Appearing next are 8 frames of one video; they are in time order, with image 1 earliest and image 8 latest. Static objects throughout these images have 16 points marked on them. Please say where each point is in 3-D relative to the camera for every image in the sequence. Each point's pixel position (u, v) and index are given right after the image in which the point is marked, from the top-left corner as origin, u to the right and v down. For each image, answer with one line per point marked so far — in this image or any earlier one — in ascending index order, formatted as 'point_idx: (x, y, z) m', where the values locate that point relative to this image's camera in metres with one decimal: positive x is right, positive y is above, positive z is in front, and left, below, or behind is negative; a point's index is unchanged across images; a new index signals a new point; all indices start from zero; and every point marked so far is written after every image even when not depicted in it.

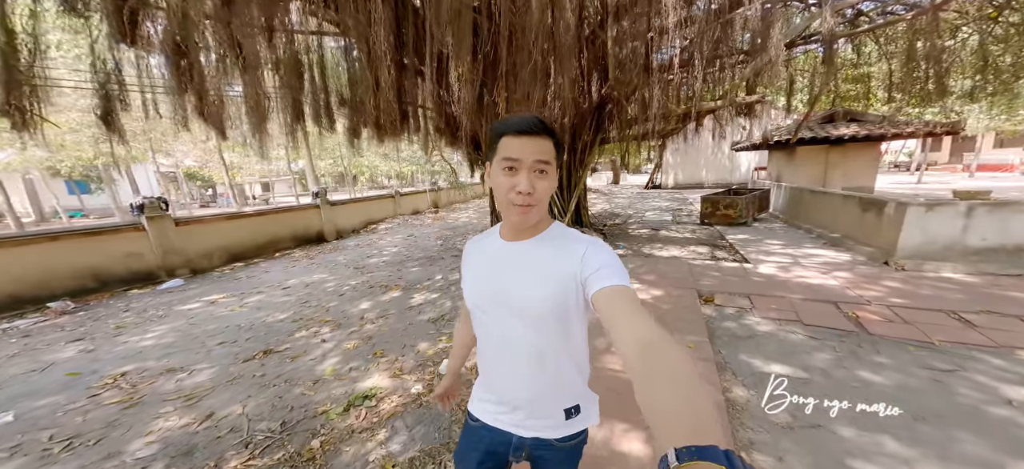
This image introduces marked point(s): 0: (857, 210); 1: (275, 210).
0: (+4.7, +0.3, +4.4) m
1: (-4.8, +0.5, +6.6) m
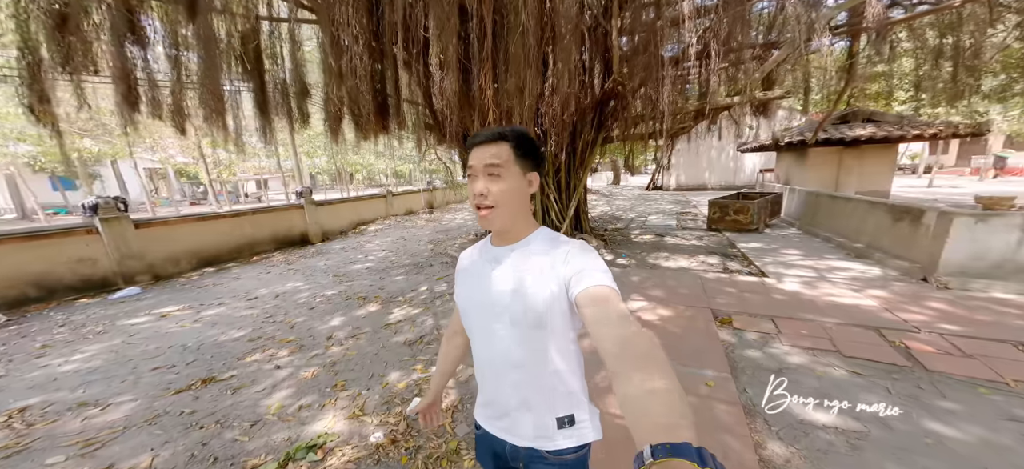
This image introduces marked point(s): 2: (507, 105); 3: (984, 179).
0: (+4.6, +0.2, +4.0) m
1: (-4.9, +0.4, +6.1) m
2: (-0.1, +1.3, +3.3) m
3: (+22.7, +2.7, +15.5) m
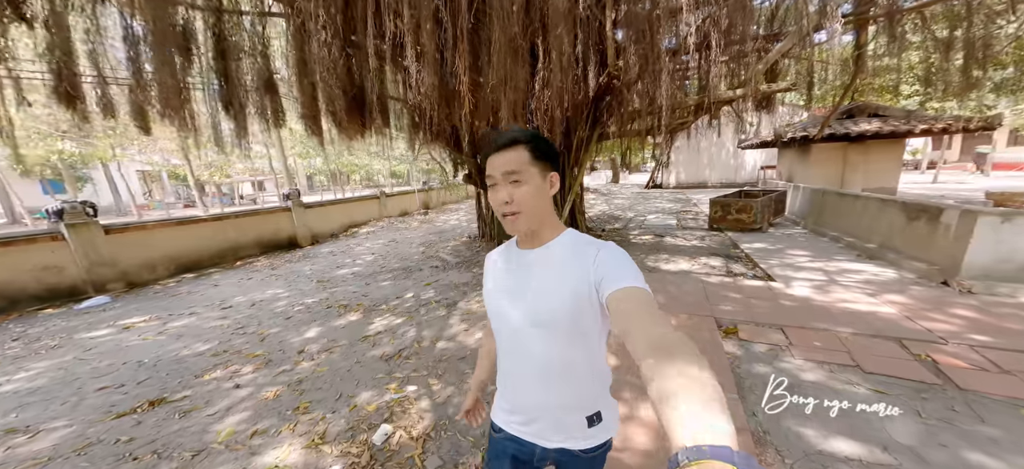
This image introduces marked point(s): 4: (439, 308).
0: (+4.5, +0.2, +3.7) m
1: (-5.0, +0.4, +5.9) m
2: (-0.2, +1.3, +3.1) m
3: (+22.5, +2.8, +15.2) m
4: (-0.8, -0.8, +3.6) m
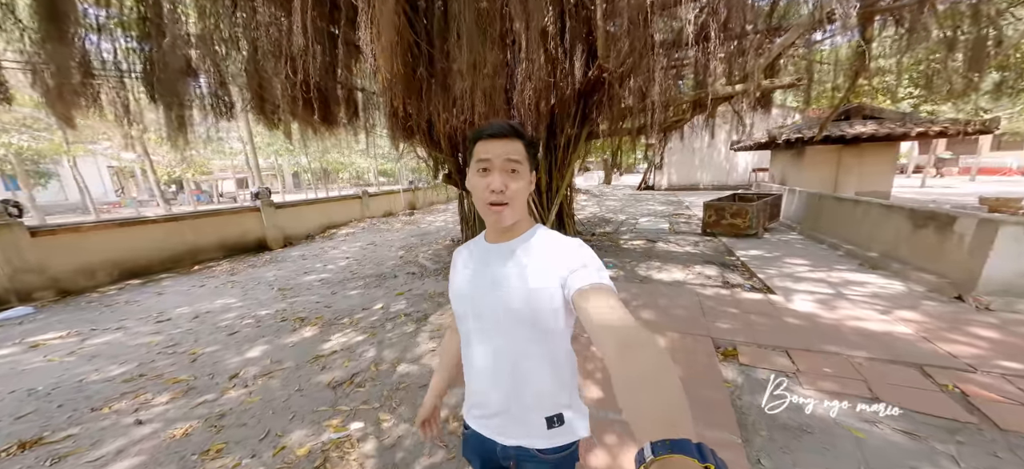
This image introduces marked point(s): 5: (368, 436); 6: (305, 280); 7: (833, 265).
0: (+4.2, +0.1, +3.5) m
1: (-5.3, +0.3, +5.5) m
2: (-0.5, +1.2, +2.7) m
3: (+22.1, +2.6, +15.4) m
4: (-1.1, -0.9, +3.2) m
5: (-0.8, -1.2, +1.8) m
6: (-2.9, -0.6, +4.5) m
7: (+3.9, -0.4, +3.9) m
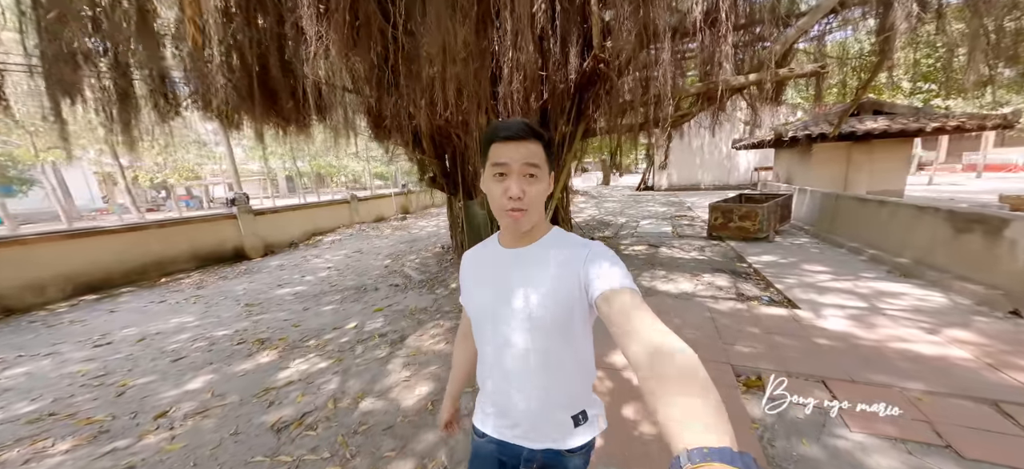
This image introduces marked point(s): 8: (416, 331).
0: (+4.1, 0.0, +3.1) m
1: (-5.4, +0.2, +5.1) m
2: (-0.6, +1.2, +2.4) m
3: (+21.9, +2.7, +15.1) m
4: (-1.2, -1.0, +2.8) m
5: (-0.9, -1.2, +1.5) m
6: (-3.0, -0.8, +4.2) m
7: (+3.7, -0.4, +3.5) m
8: (-0.9, -0.9, +3.1) m
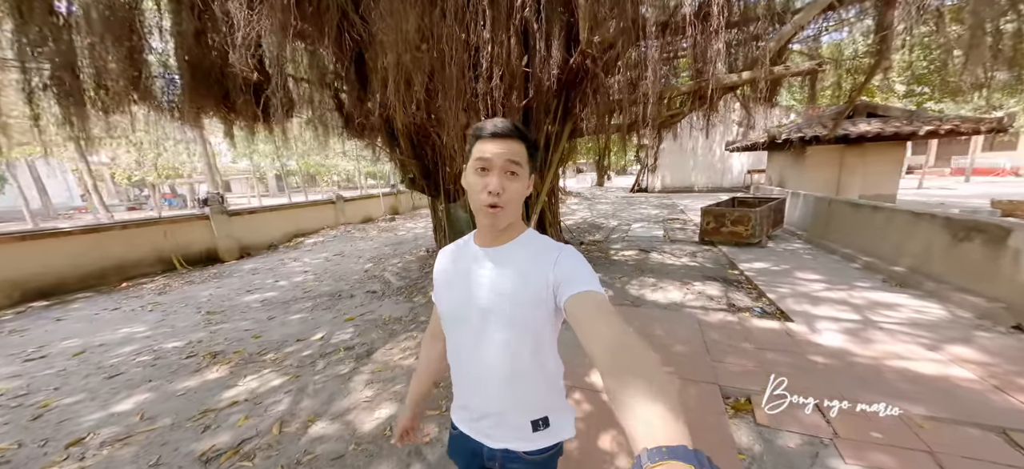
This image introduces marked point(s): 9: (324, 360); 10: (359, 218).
0: (+3.9, 0.0, +3.0) m
1: (-5.6, +0.1, +4.8) m
2: (-0.8, +1.1, +2.2) m
3: (+21.5, +2.5, +15.2) m
4: (-1.4, -1.0, +2.6) m
5: (-1.1, -1.3, +1.2) m
6: (-3.3, -0.8, +3.9) m
7: (+3.5, -0.5, +3.3) m
8: (-1.1, -1.0, +2.9) m
9: (-1.5, -1.0, +2.6) m
10: (-4.8, +0.5, +10.1) m
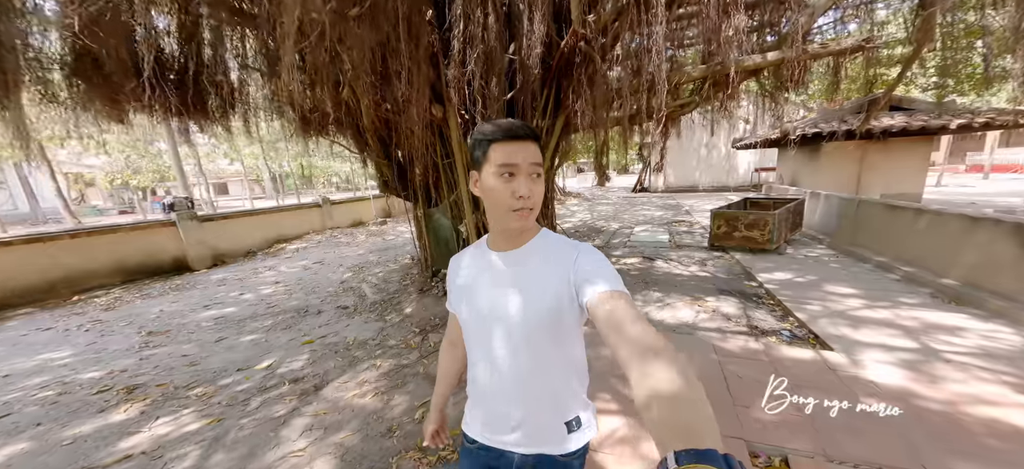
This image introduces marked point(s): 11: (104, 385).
0: (+3.8, -0.1, +2.5) m
1: (-5.8, 0.0, +4.4) m
2: (-0.9, +1.0, +1.7) m
3: (+21.5, +2.5, +14.5) m
4: (-1.5, -1.1, +2.2) m
5: (-1.3, -1.4, +0.8) m
6: (-3.4, -0.9, +3.5) m
7: (+3.4, -0.6, +2.8) m
8: (-1.3, -1.1, +2.4) m
9: (-1.7, -1.1, +2.2) m
10: (-4.9, +0.4, +9.7) m
11: (-2.9, -1.1, +2.3) m
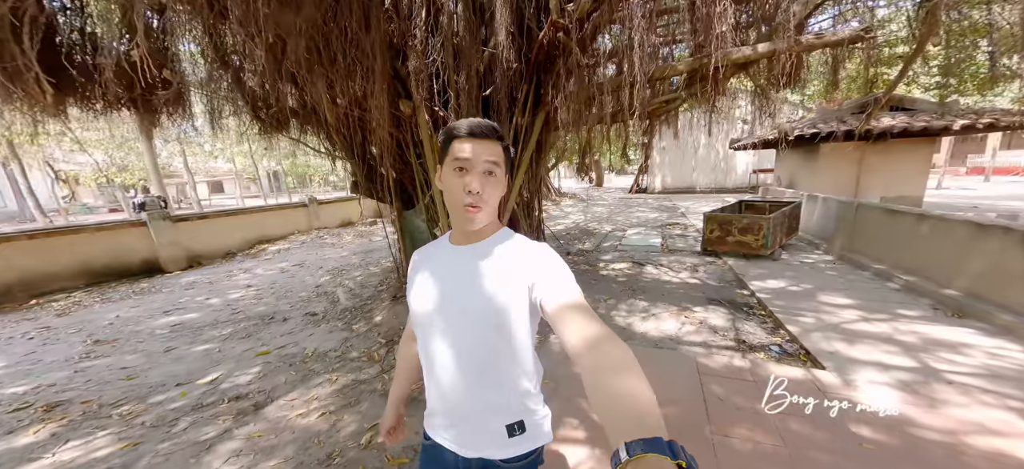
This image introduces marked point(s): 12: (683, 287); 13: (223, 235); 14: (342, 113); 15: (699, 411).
0: (+3.5, -0.2, +2.3) m
1: (-6.0, 0.0, +4.2) m
2: (-1.2, +1.0, +1.5) m
3: (+21.3, +2.4, +14.3) m
4: (-1.8, -1.1, +2.0) m
5: (-1.5, -1.4, +0.6) m
6: (-3.6, -0.9, +3.3) m
7: (+3.2, -0.6, +2.7) m
8: (-1.5, -1.1, +2.2) m
9: (-1.9, -1.1, +2.0) m
10: (-5.1, +0.4, +9.5) m
11: (-3.1, -1.1, +2.1) m
12: (+1.9, -0.6, +3.6) m
13: (-5.5, 0.0, +6.2) m
14: (-1.4, +1.0, +2.6) m
15: (+1.0, -1.0, +1.8) m
